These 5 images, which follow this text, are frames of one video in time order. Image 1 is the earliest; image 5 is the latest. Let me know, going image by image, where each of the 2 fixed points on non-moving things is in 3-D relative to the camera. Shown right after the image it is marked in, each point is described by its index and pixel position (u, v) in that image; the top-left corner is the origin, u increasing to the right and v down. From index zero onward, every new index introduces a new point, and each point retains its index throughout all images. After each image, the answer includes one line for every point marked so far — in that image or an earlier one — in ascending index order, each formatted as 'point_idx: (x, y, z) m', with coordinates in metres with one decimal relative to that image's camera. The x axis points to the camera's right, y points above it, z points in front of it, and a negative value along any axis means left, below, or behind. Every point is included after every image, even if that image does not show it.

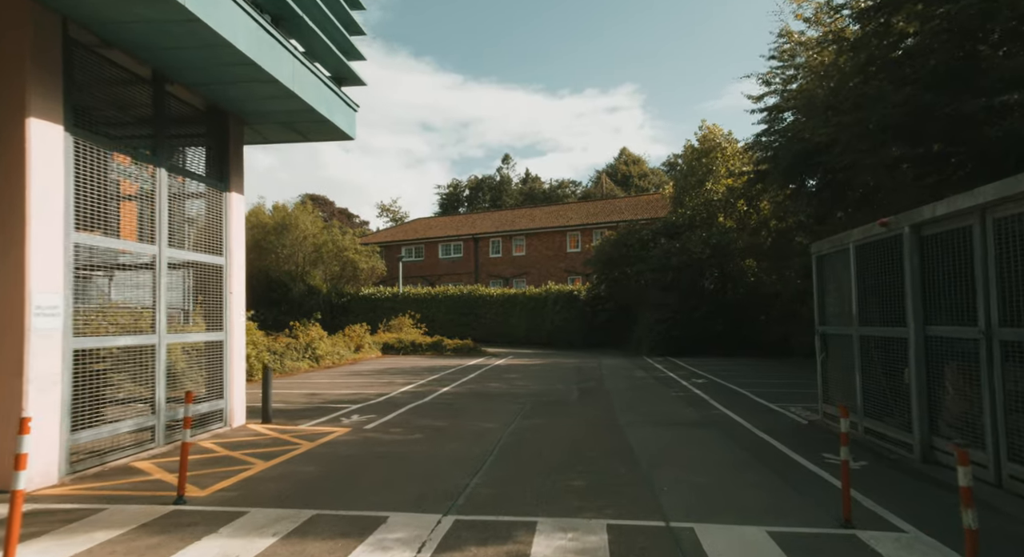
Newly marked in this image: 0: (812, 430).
0: (+4.3, -2.2, +9.0) m
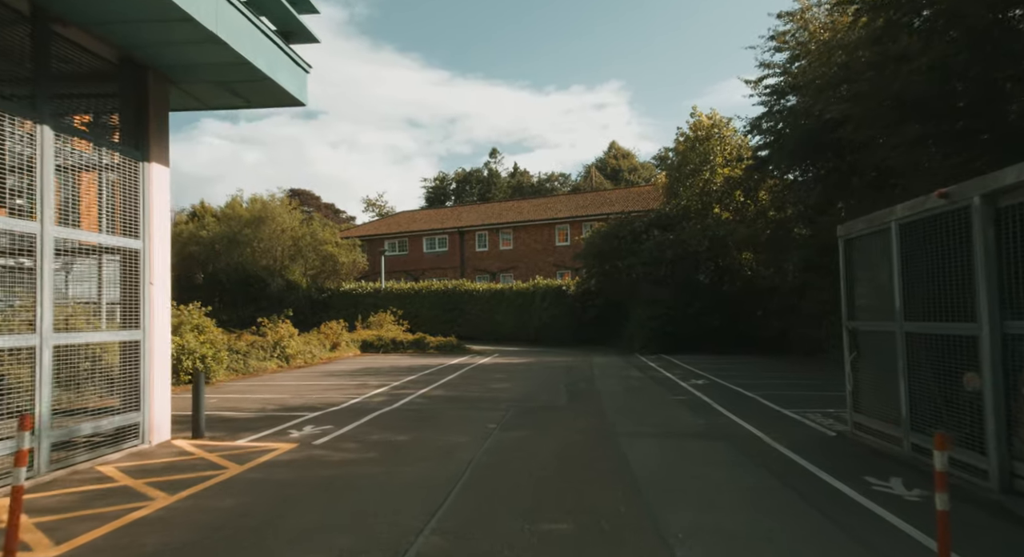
0: (+4.1, -2.1, +7.7) m
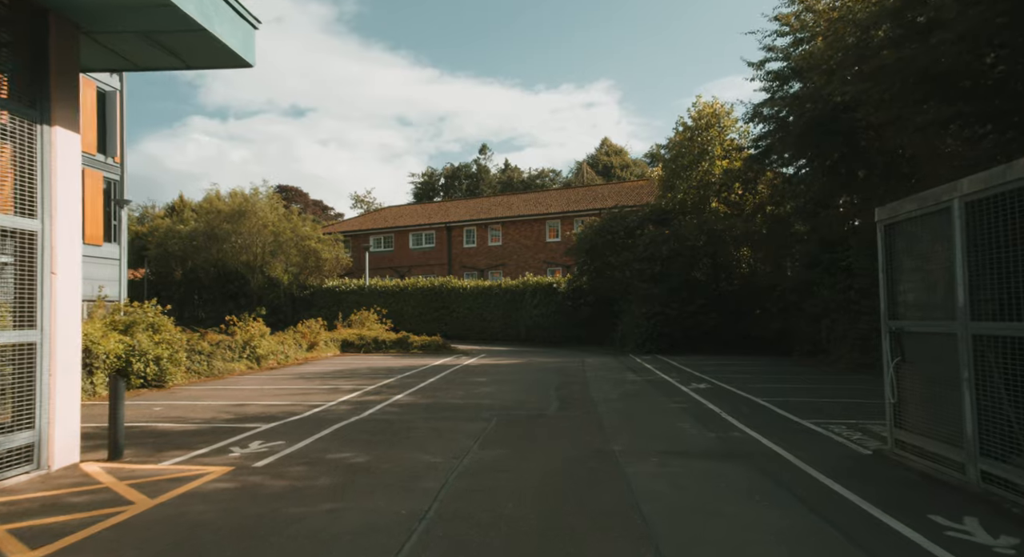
0: (+3.8, -2.0, +6.4) m
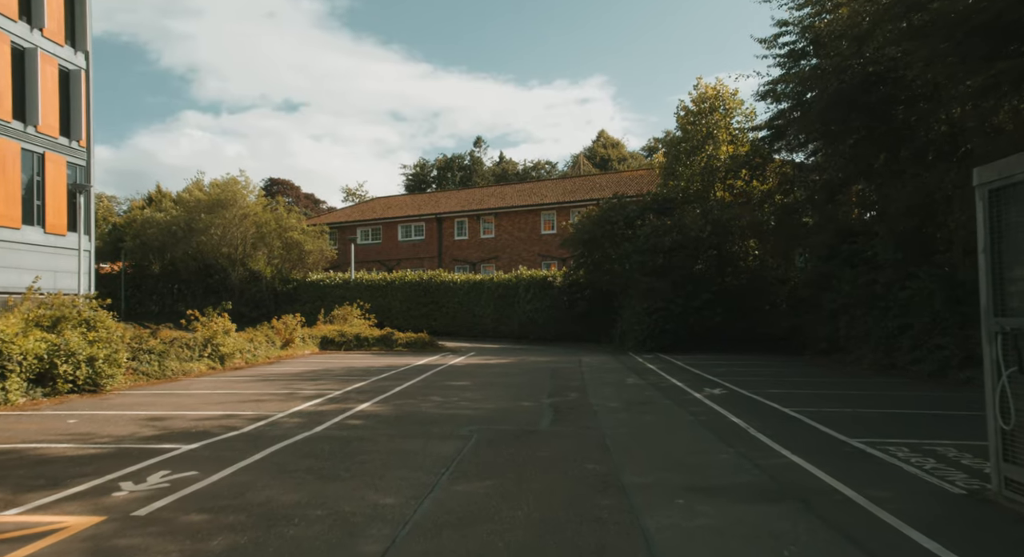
0: (+3.7, -1.8, +4.7) m
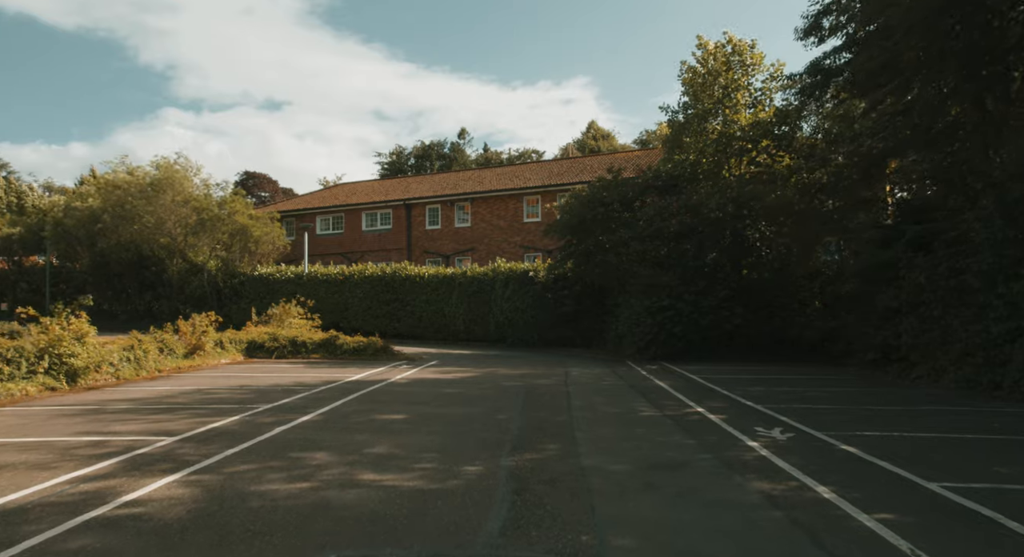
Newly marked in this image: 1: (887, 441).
0: (+3.1, -1.6, +0.1) m
1: (+4.7, -2.0, +7.9) m
